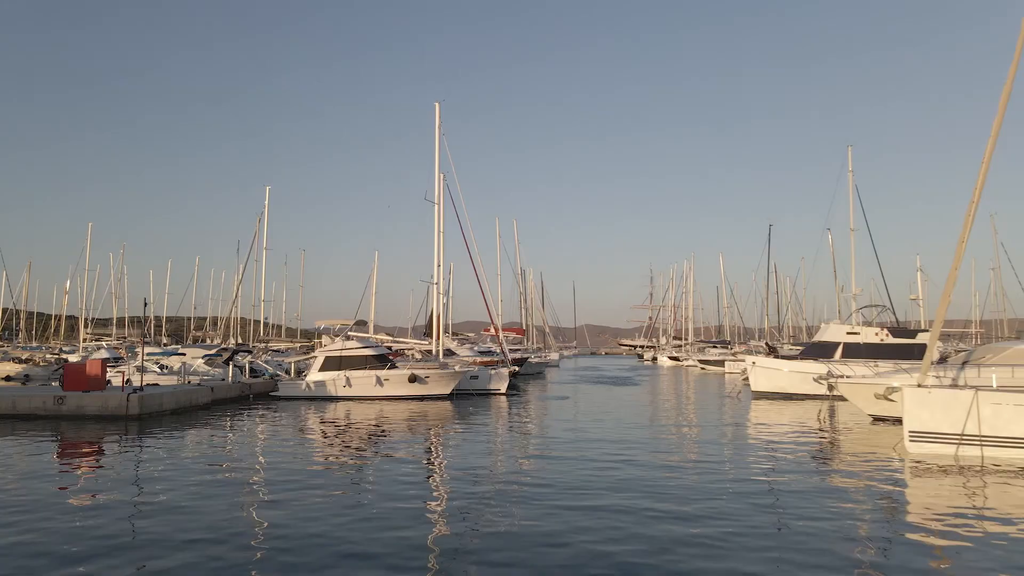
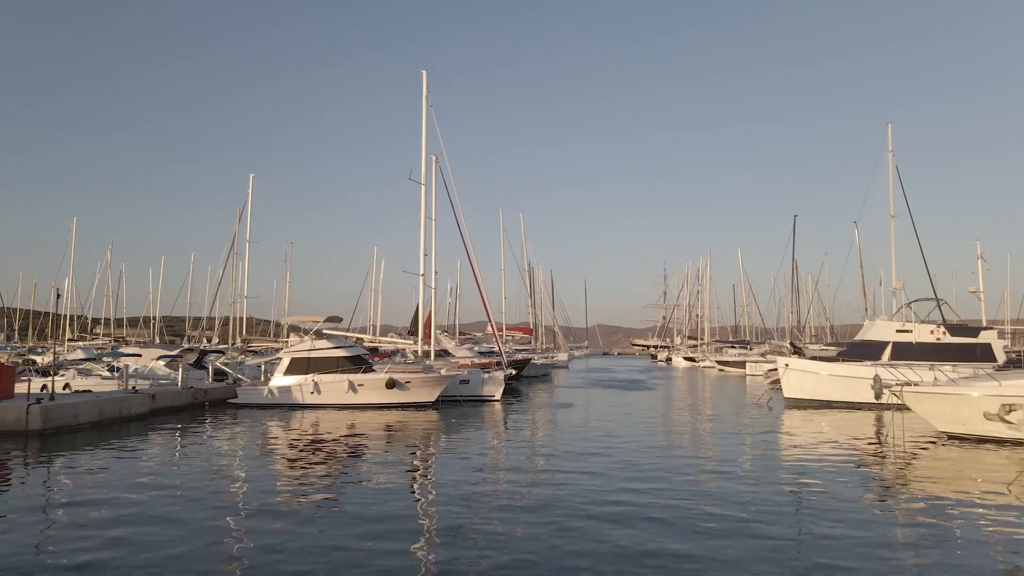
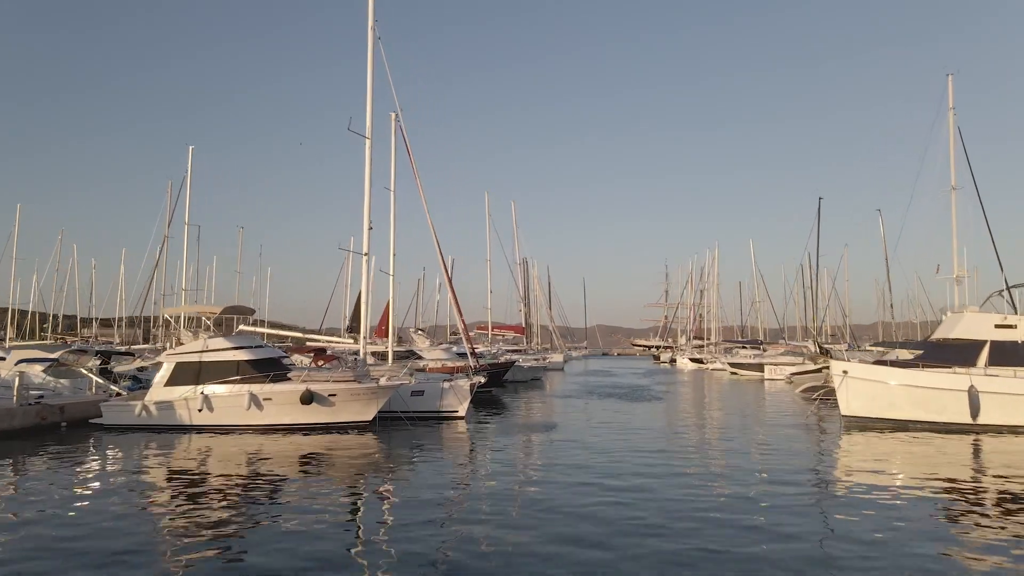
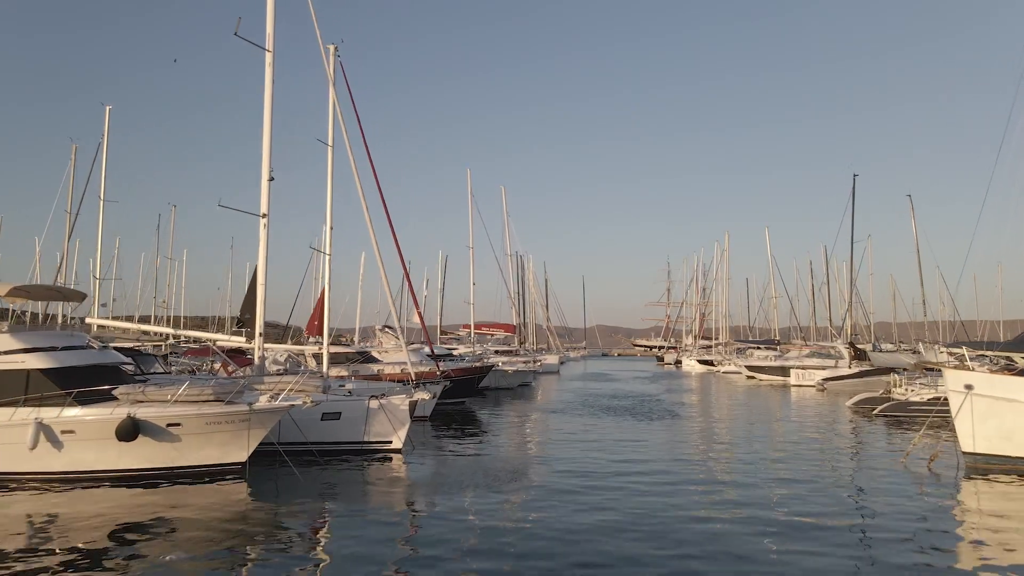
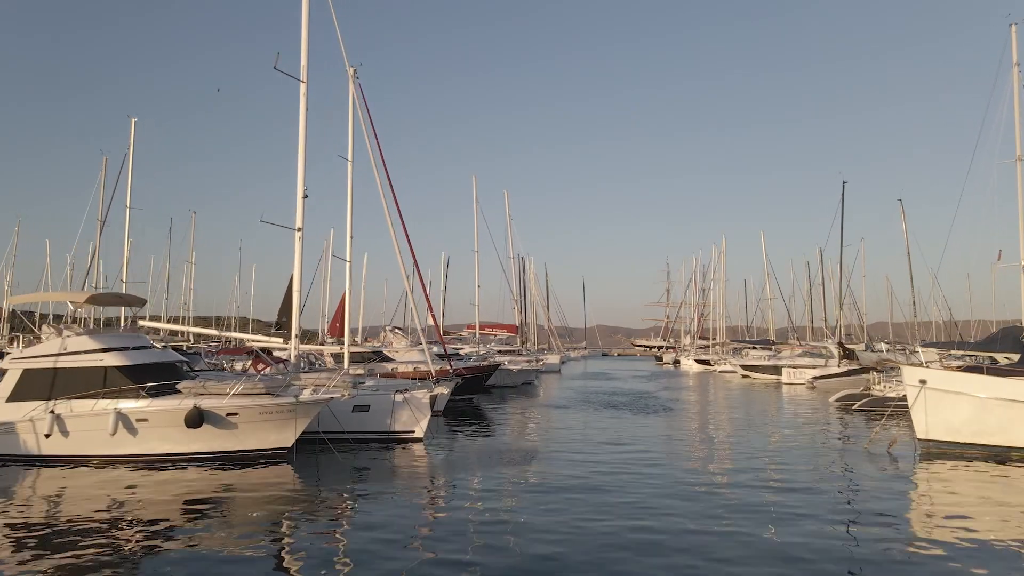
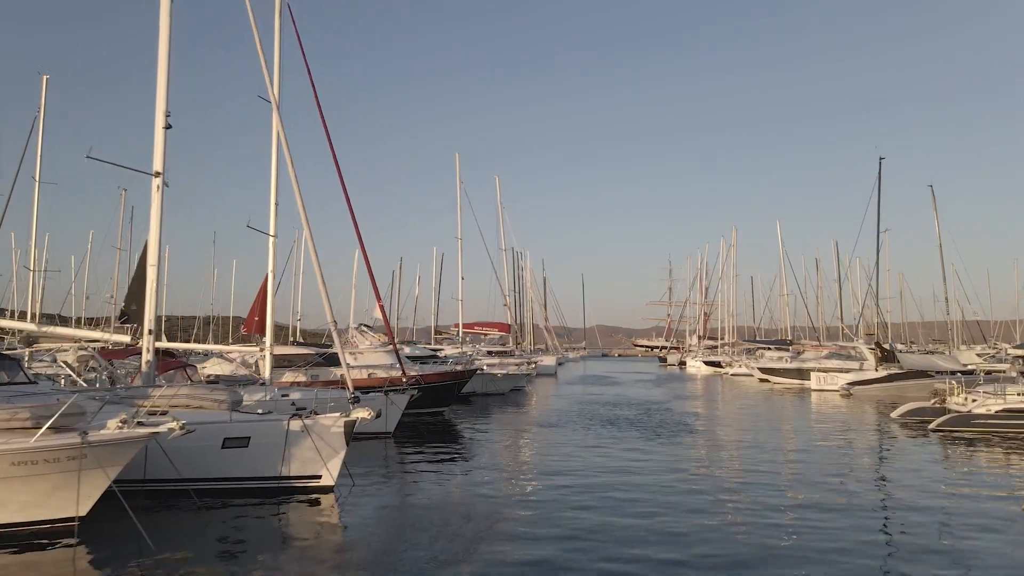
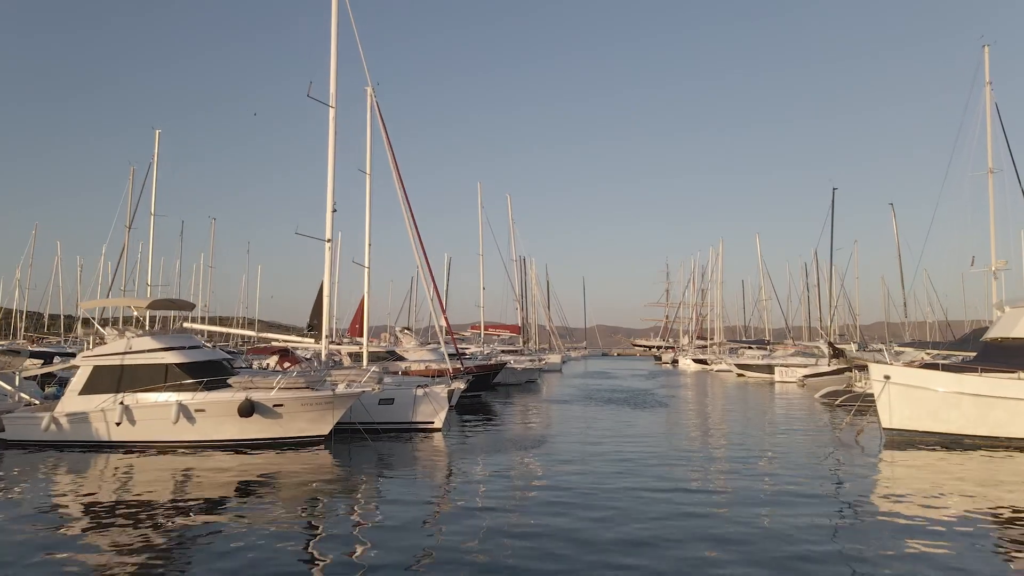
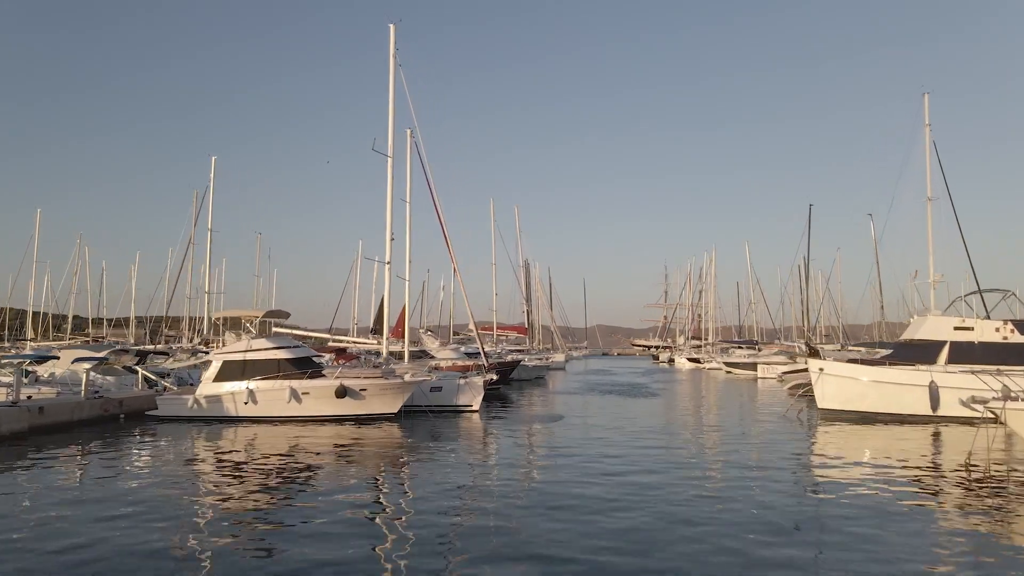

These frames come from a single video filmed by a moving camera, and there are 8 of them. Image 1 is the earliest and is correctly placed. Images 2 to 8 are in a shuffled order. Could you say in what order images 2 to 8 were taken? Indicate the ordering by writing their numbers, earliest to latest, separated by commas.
2, 8, 3, 7, 5, 4, 6
